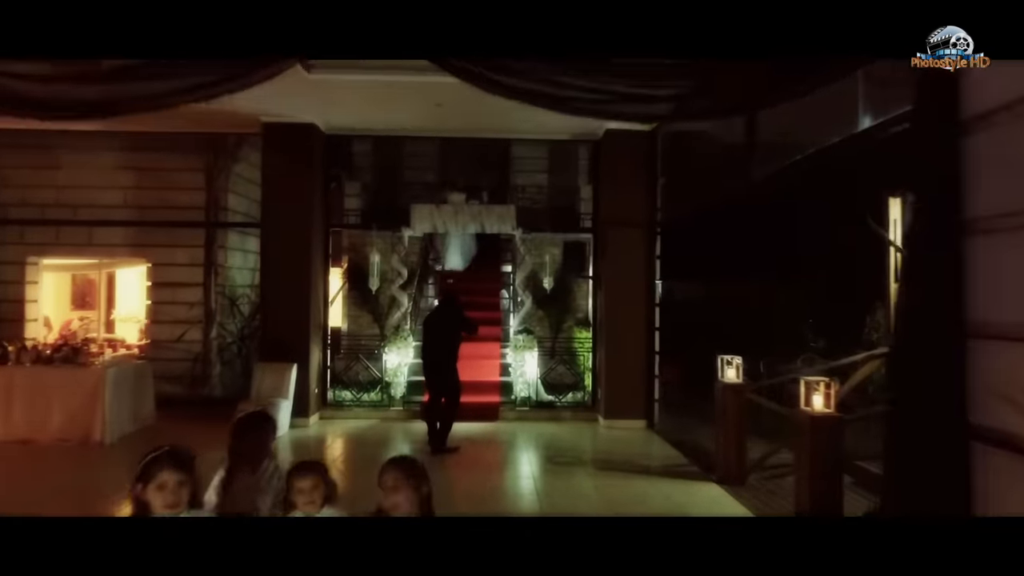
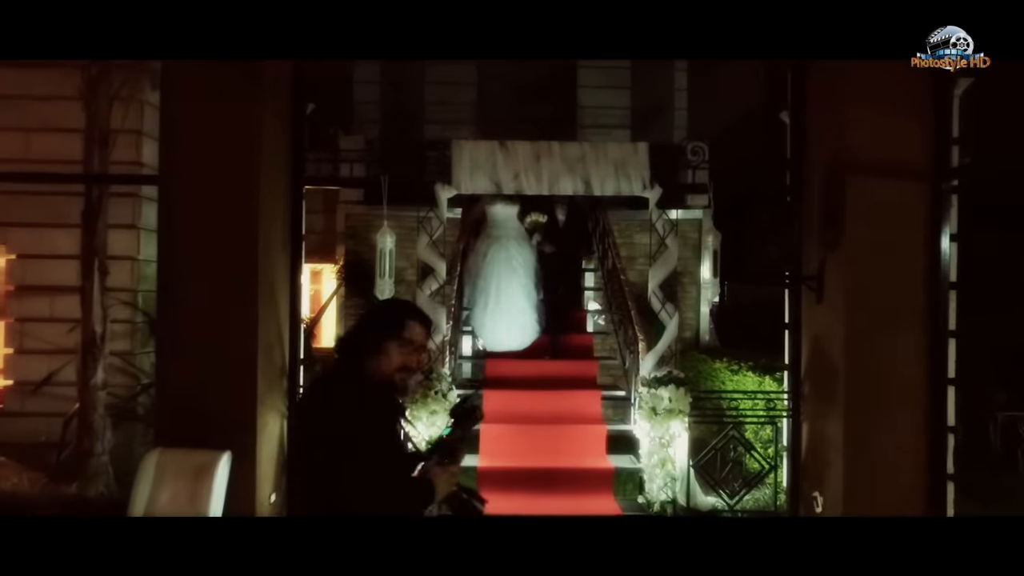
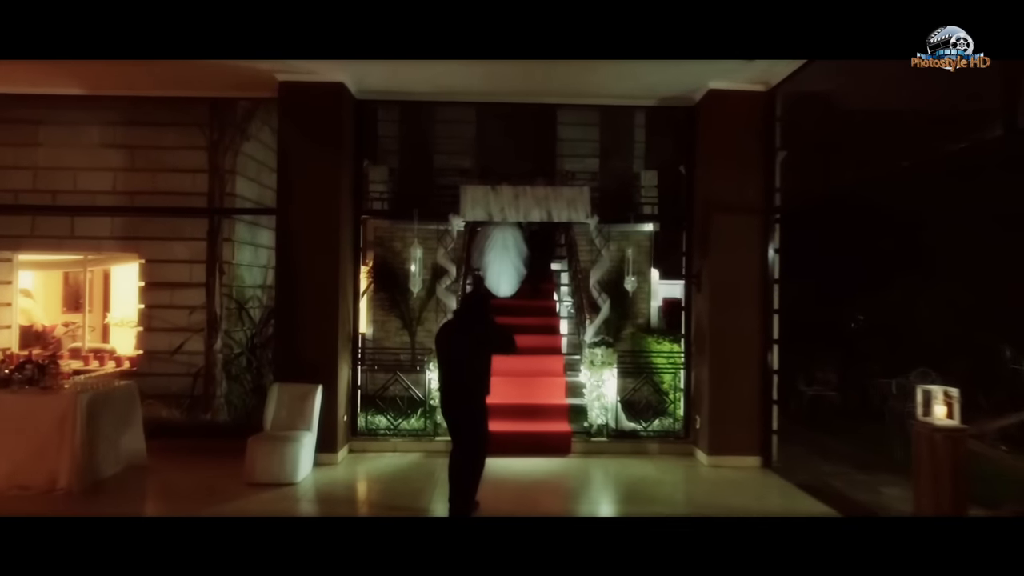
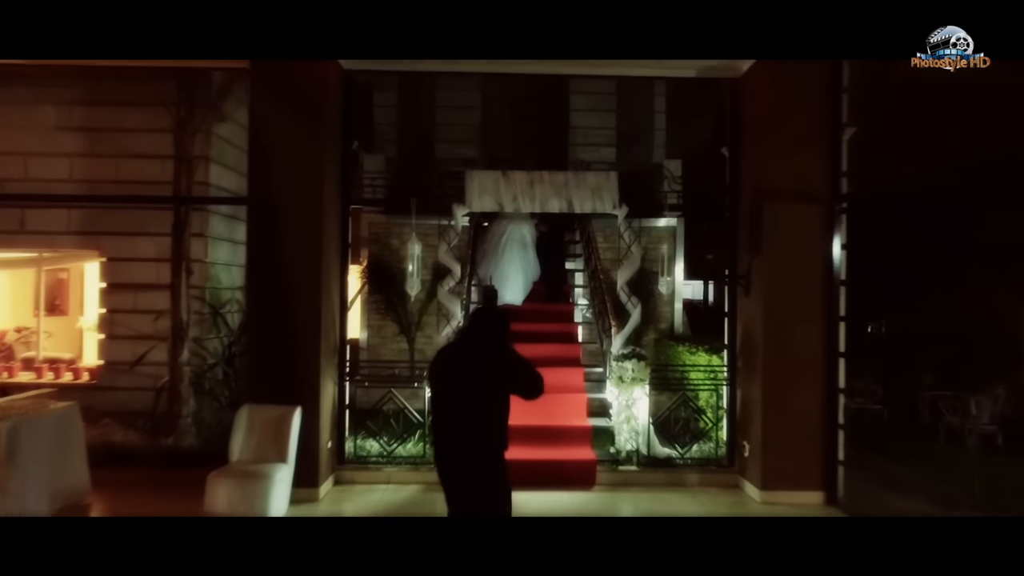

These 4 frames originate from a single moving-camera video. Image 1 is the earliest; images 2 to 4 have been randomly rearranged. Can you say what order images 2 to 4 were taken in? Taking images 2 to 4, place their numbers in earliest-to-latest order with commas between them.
3, 4, 2
